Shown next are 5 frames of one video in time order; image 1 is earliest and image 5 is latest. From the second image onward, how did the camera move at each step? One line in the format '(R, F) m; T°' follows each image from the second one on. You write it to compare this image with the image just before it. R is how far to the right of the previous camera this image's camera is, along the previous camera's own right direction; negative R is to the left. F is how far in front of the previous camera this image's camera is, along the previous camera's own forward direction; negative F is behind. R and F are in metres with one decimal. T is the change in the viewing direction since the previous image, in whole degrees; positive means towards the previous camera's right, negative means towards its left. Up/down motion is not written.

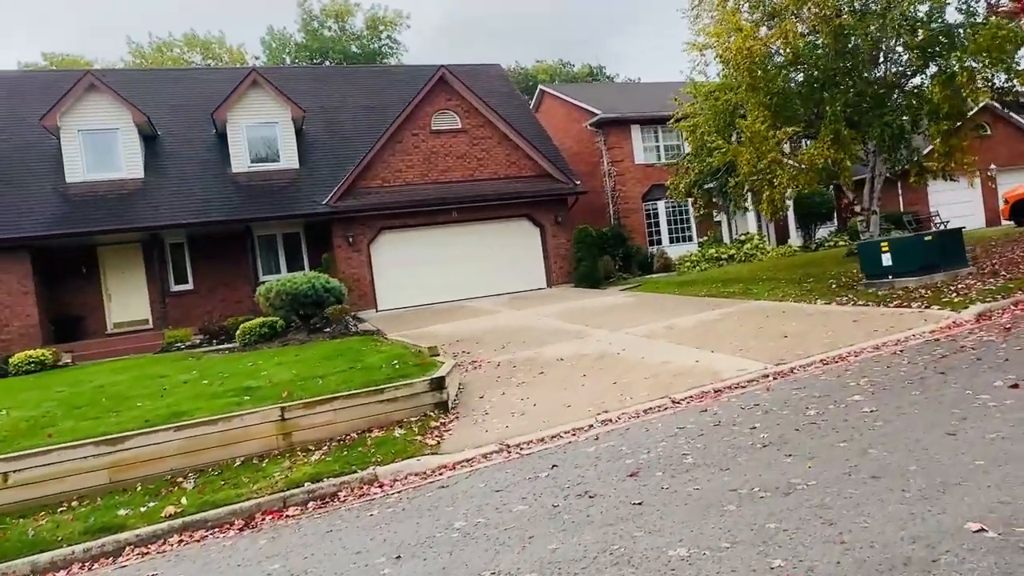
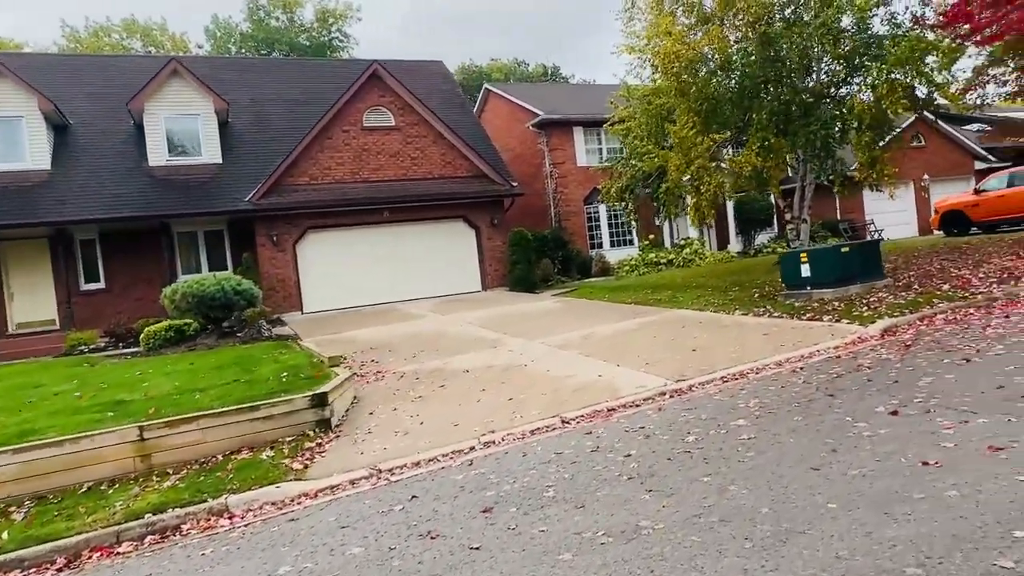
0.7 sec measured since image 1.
(+0.8, +0.4) m; +3°
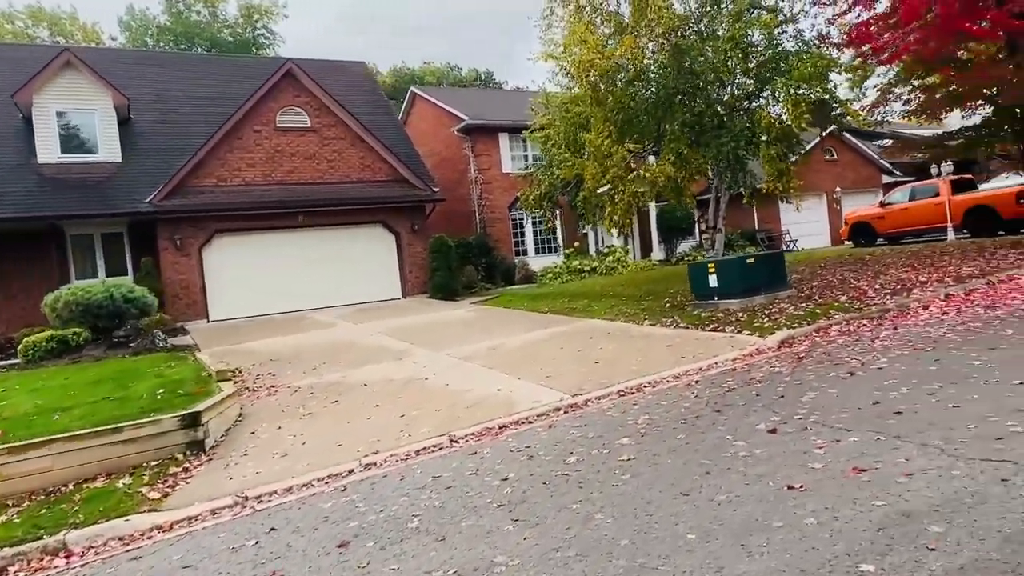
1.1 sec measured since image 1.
(+0.5, +0.3) m; +5°
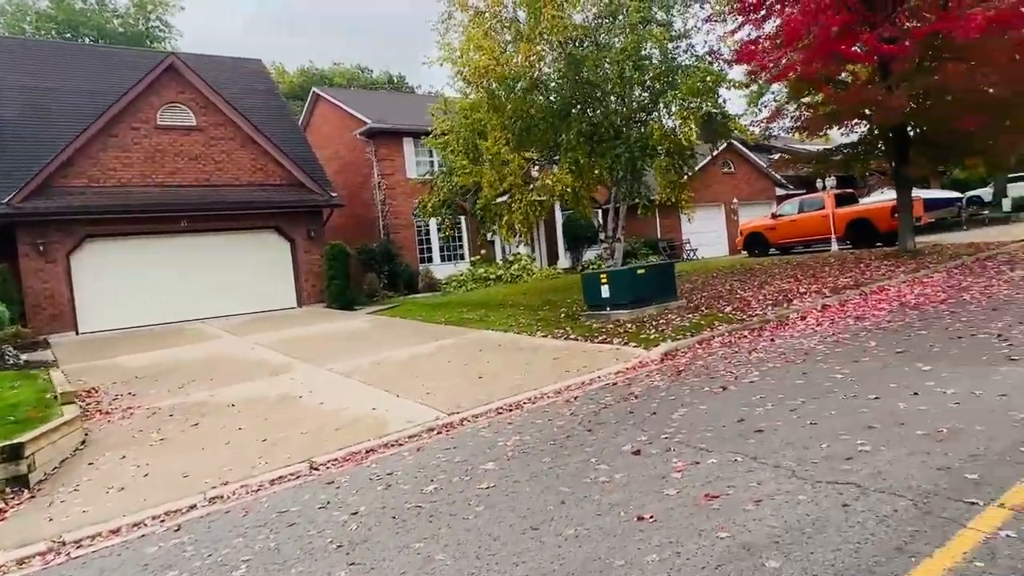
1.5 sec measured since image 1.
(+0.5, +0.3) m; +7°
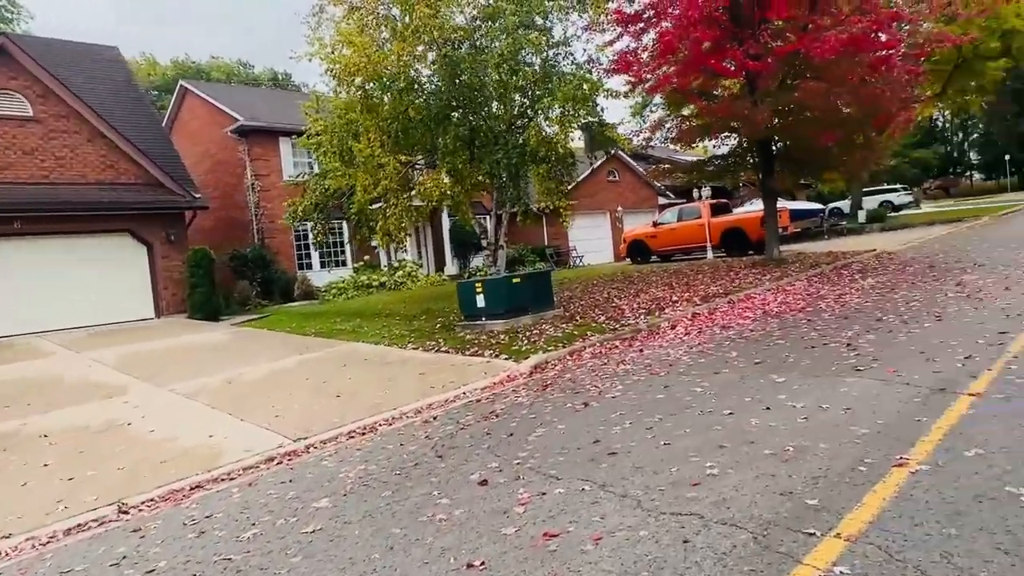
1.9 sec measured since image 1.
(+0.4, +0.4) m; +9°
